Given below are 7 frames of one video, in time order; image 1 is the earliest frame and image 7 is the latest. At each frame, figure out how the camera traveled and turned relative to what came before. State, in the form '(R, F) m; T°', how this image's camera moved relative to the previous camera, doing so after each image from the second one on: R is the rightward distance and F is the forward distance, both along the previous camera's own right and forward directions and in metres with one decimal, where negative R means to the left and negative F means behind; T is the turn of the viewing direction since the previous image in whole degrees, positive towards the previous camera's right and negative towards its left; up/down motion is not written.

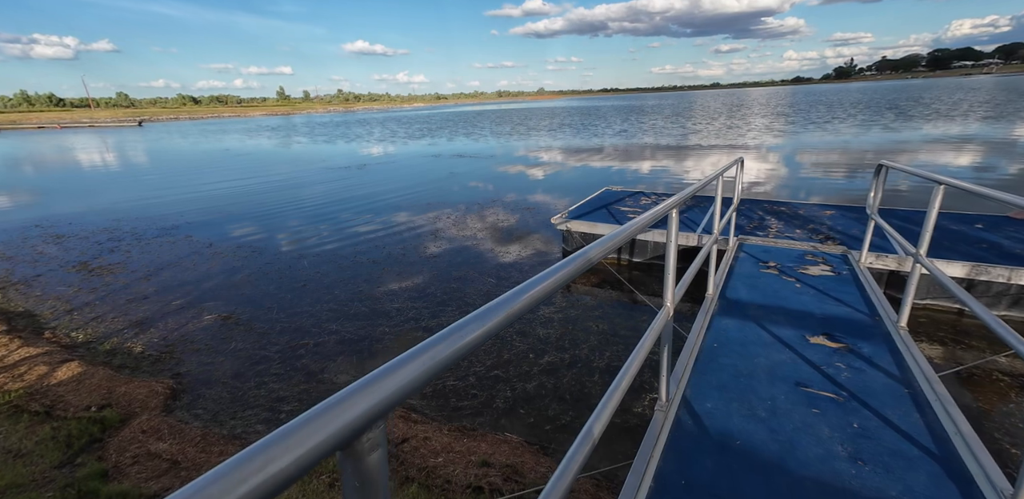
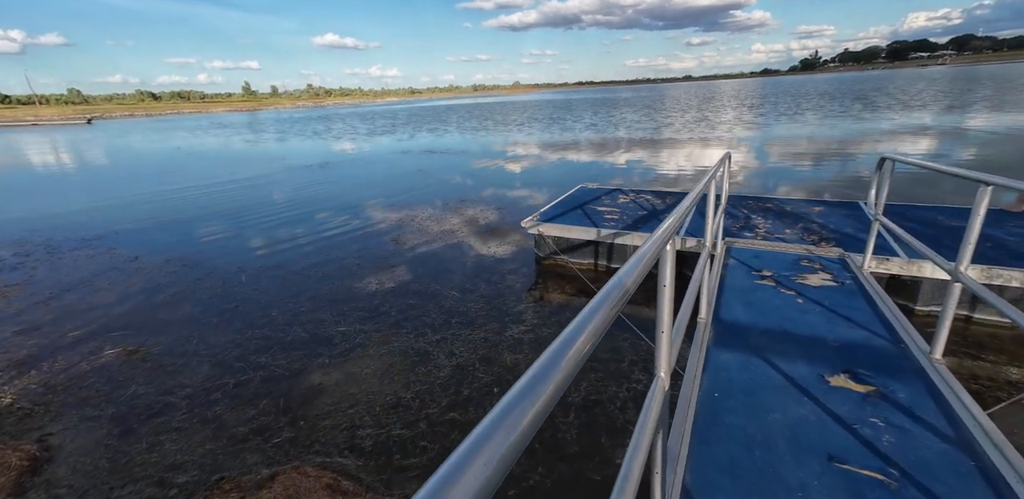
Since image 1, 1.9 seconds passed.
(+0.2, +0.7) m; +3°
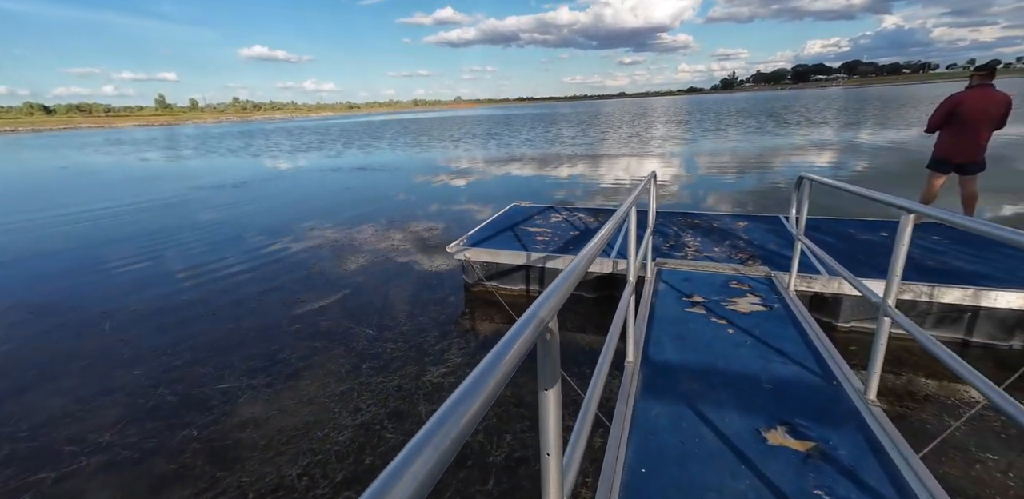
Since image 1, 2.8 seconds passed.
(+0.3, +0.5) m; +7°
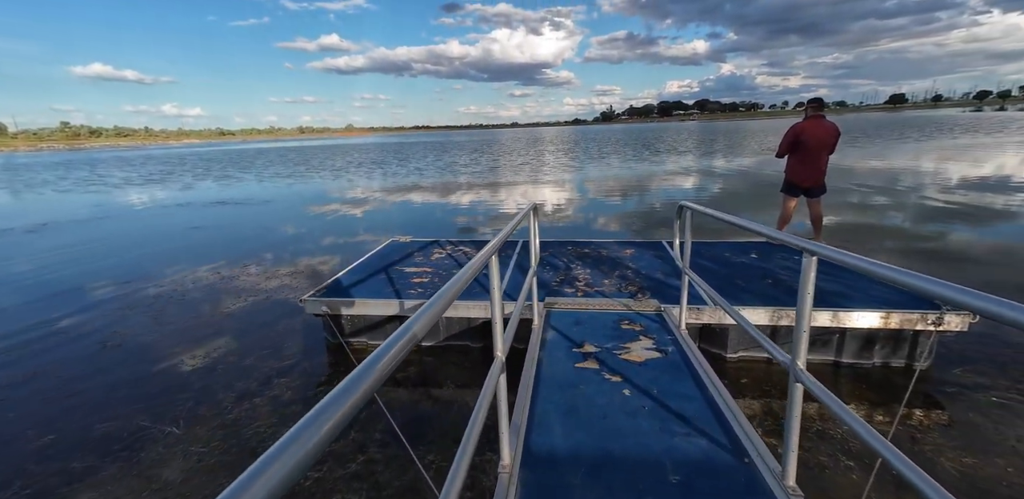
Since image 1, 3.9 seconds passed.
(+0.4, +0.8) m; +13°
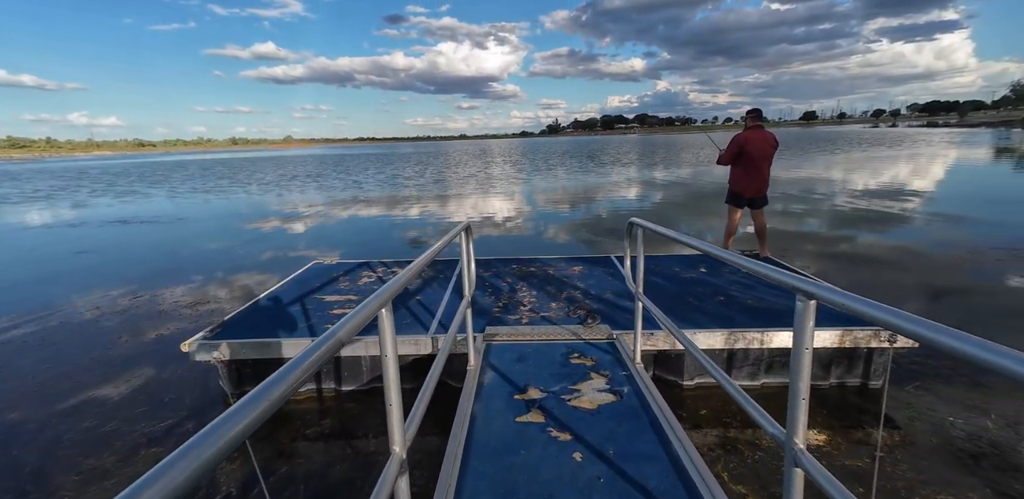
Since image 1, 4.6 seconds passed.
(+0.2, +0.6) m; +6°
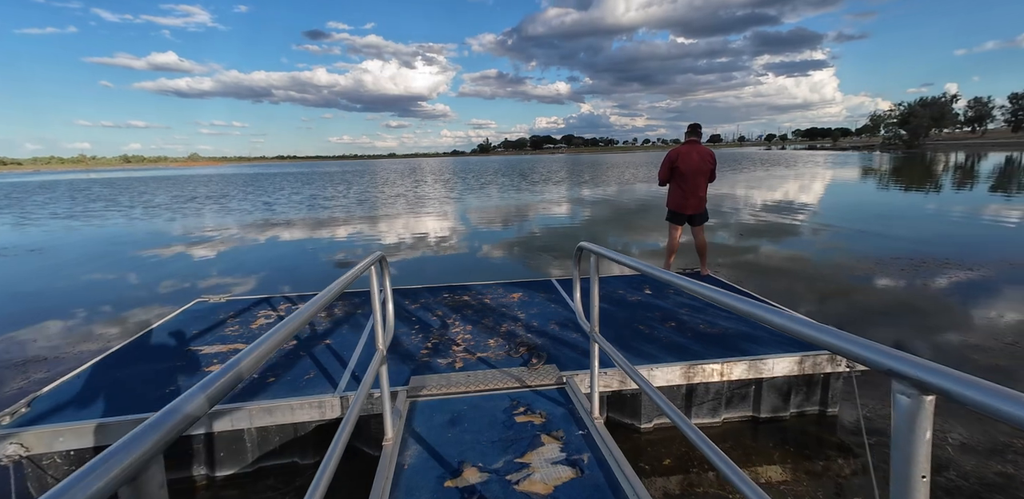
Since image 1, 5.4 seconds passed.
(+0.1, +0.8) m; +8°
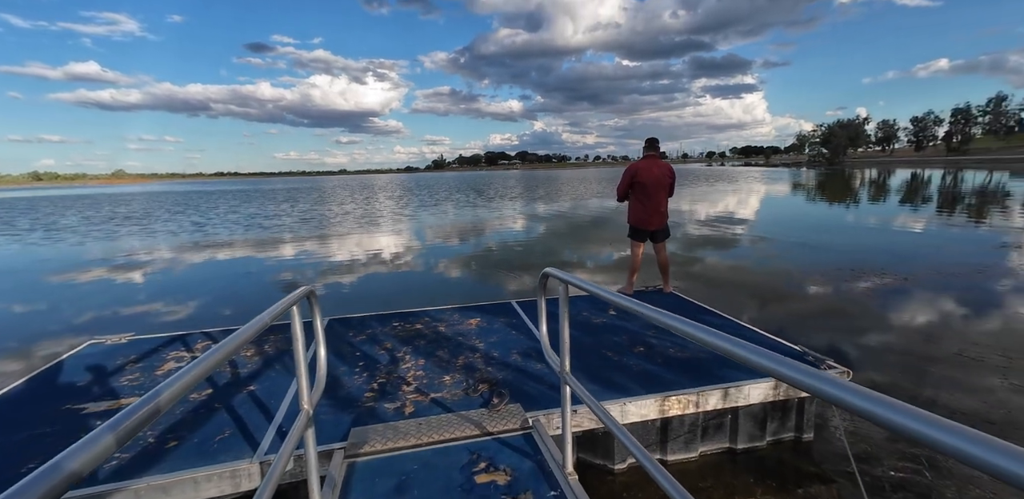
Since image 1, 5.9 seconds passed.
(0.0, +0.5) m; +6°
